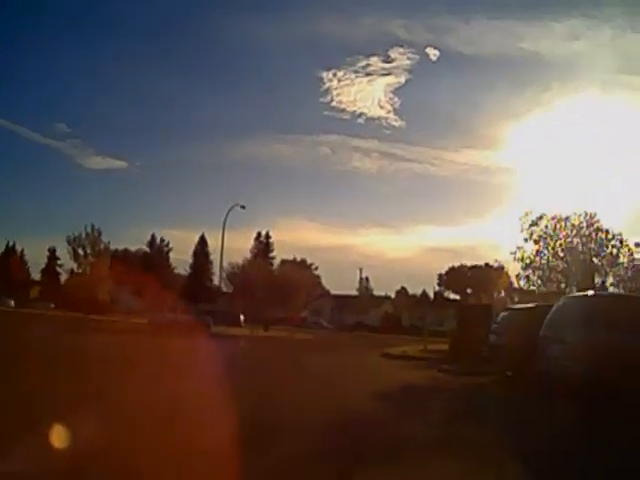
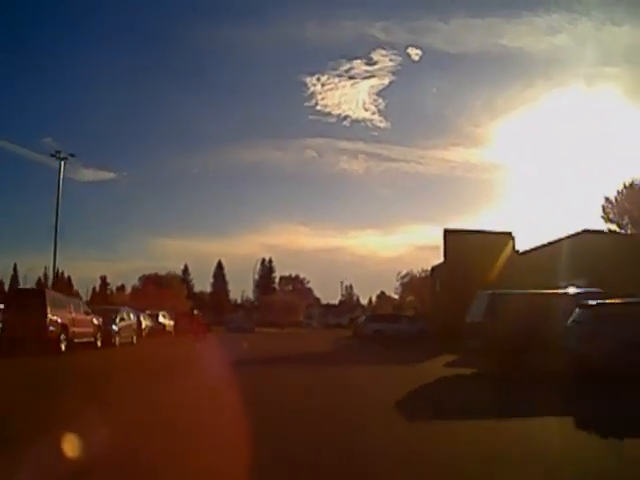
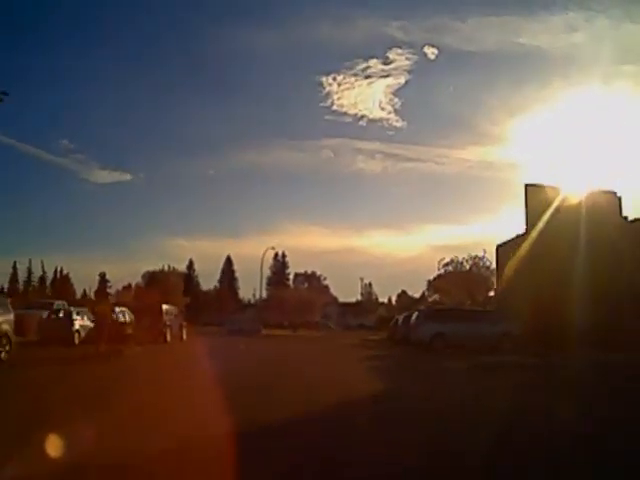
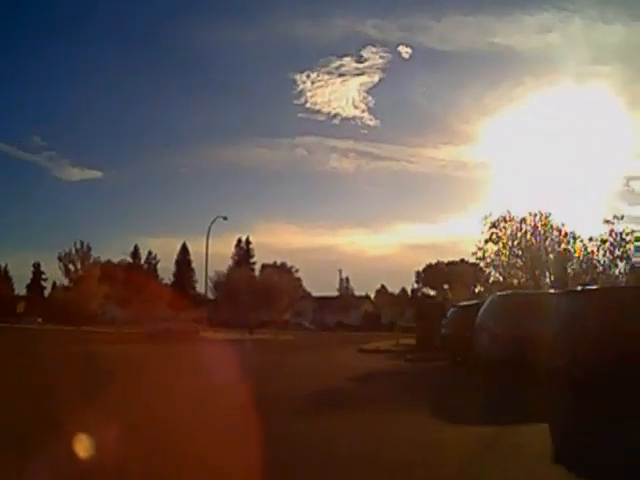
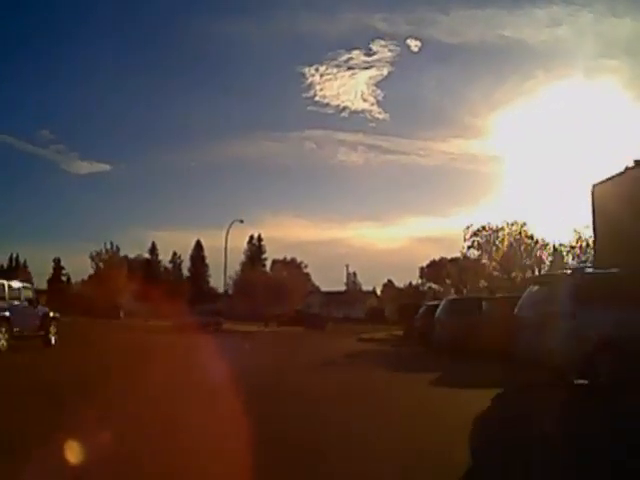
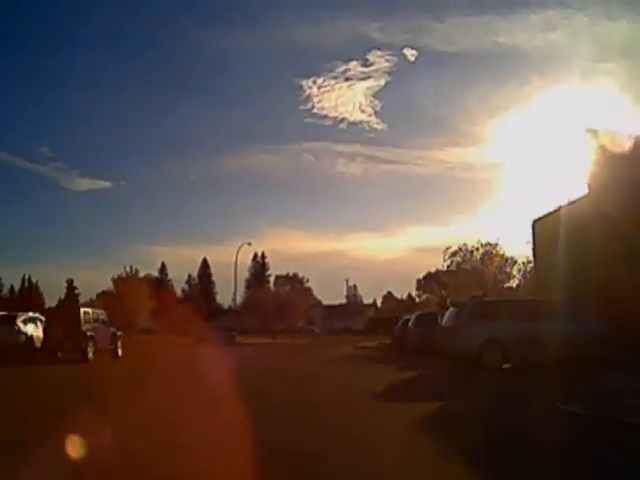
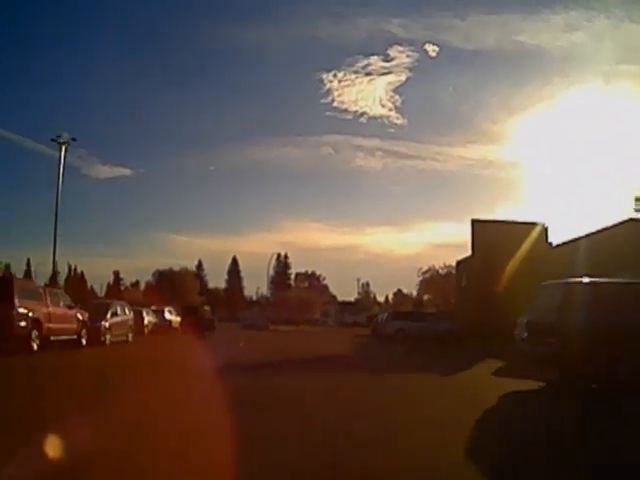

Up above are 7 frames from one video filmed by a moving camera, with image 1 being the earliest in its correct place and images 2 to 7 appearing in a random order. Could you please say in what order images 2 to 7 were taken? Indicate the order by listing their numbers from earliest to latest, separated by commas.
4, 5, 6, 3, 7, 2
